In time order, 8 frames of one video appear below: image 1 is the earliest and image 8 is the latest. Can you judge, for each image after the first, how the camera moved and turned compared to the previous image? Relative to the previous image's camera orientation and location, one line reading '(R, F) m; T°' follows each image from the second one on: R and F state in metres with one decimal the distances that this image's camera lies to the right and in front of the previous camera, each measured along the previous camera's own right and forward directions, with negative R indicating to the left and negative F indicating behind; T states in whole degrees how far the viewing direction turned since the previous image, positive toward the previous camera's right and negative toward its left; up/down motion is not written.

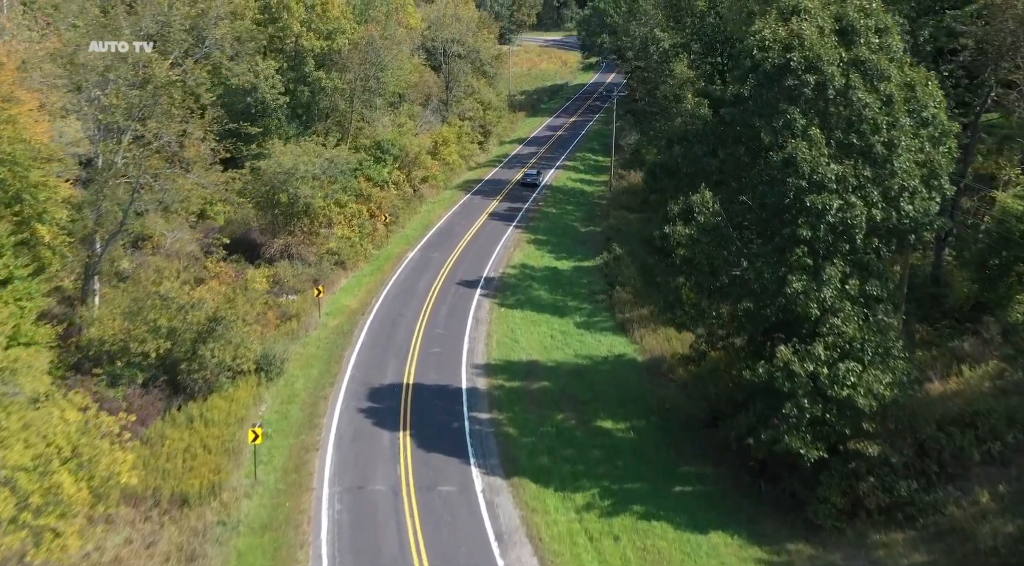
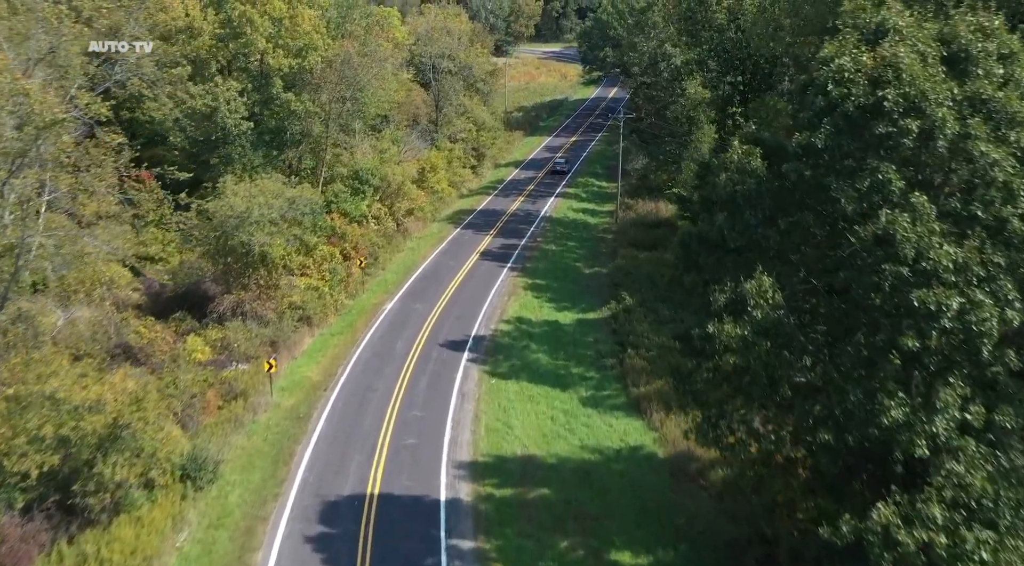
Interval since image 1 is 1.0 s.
(+0.2, +6.1) m; 0°
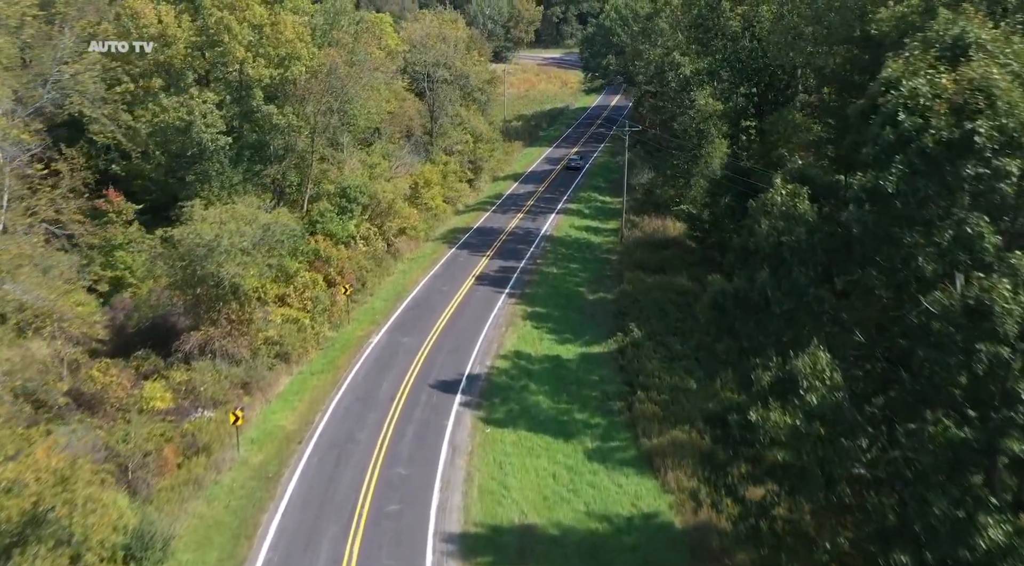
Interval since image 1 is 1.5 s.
(+0.1, +3.3) m; 0°
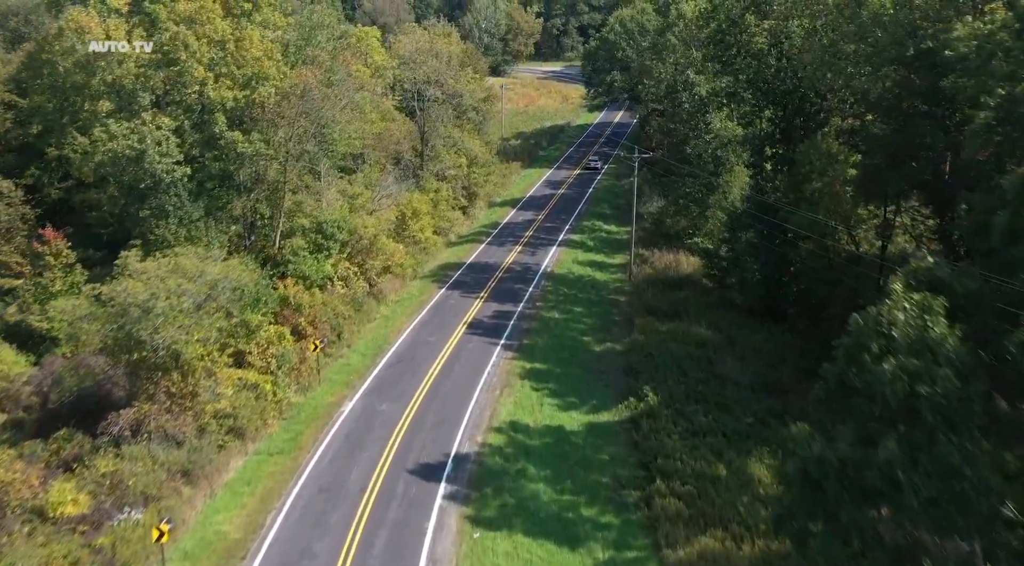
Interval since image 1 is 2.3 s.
(+0.1, +5.1) m; 0°
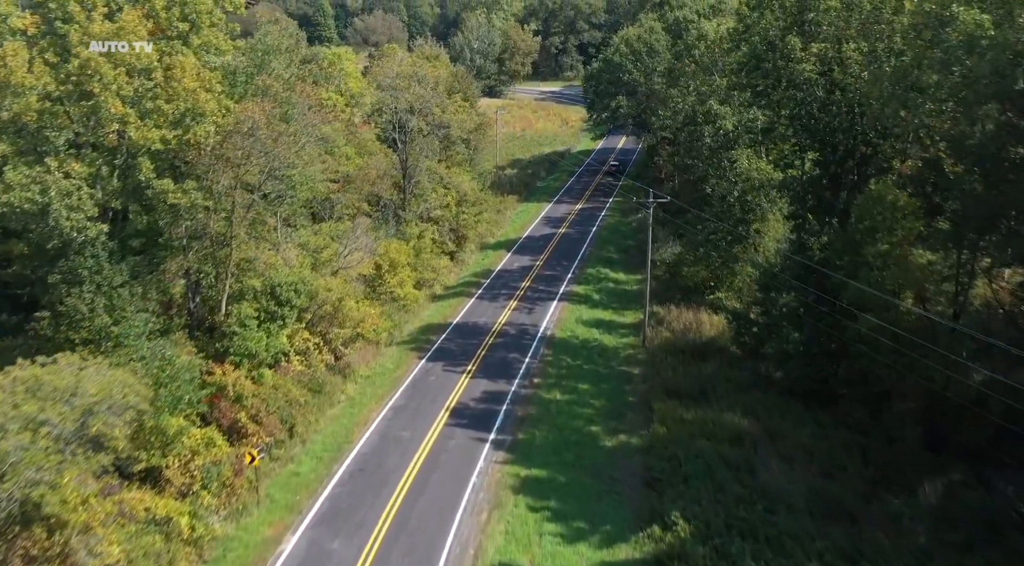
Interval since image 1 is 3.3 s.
(+0.2, +7.0) m; 0°
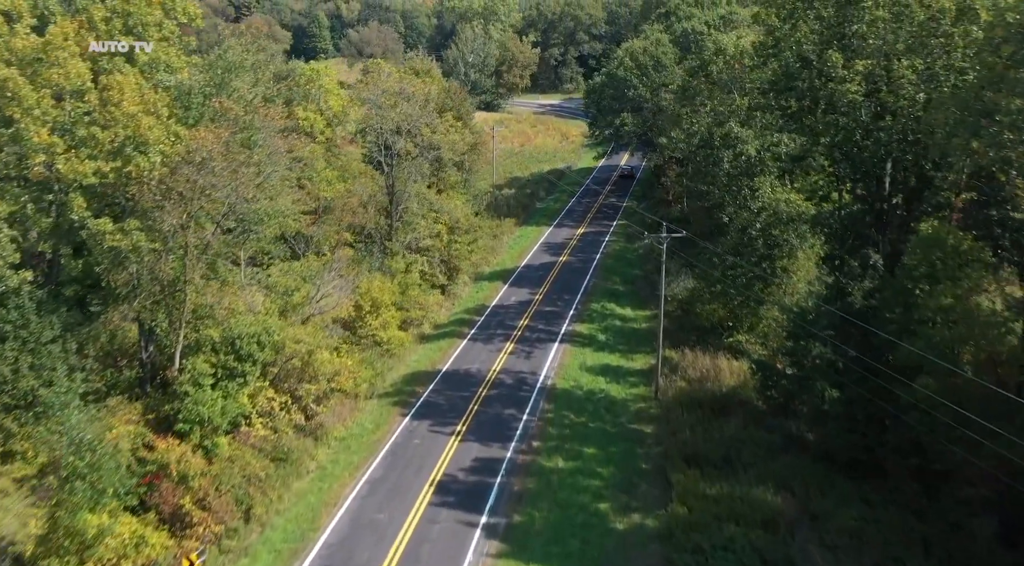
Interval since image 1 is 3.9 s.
(+0.1, +4.5) m; 0°
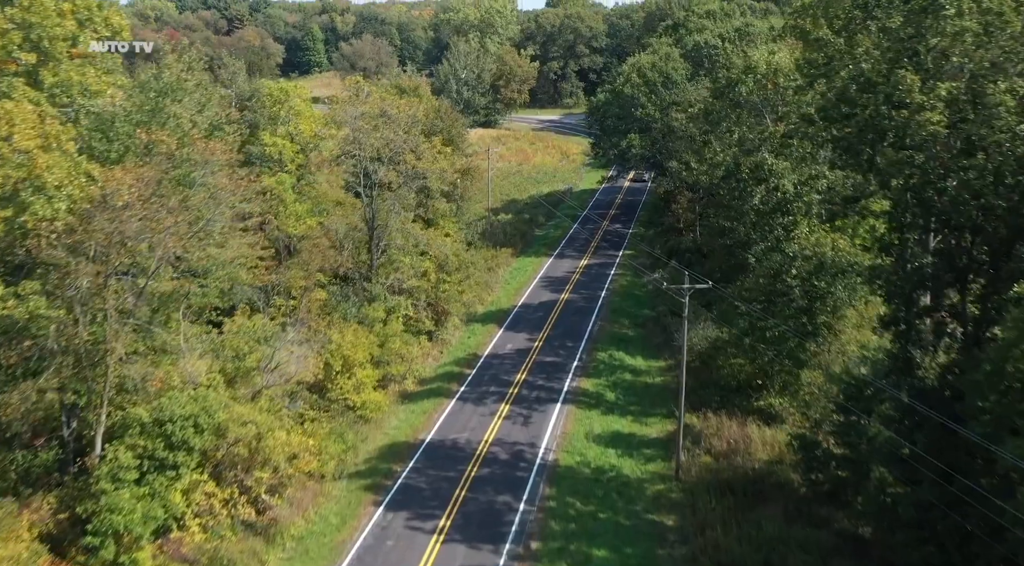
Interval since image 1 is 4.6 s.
(+0.1, +5.5) m; 0°
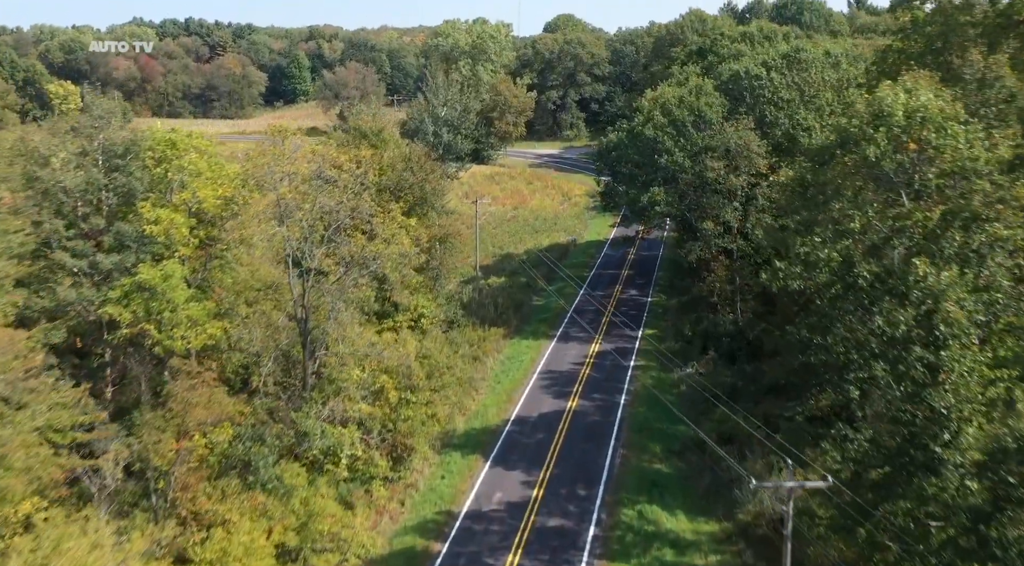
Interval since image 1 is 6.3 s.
(+0.3, +12.1) m; 0°
